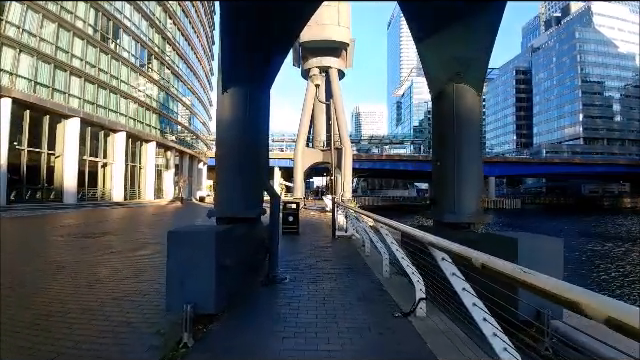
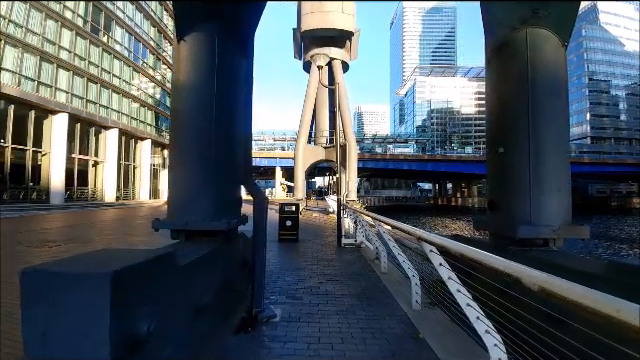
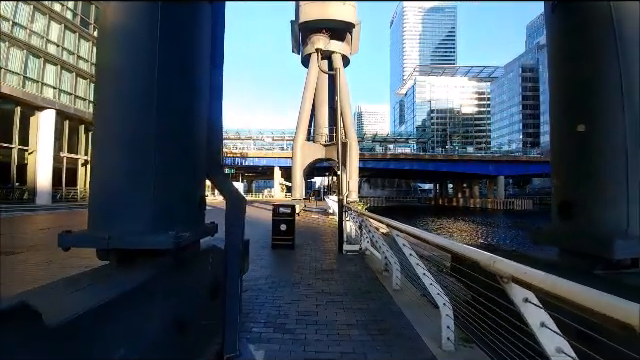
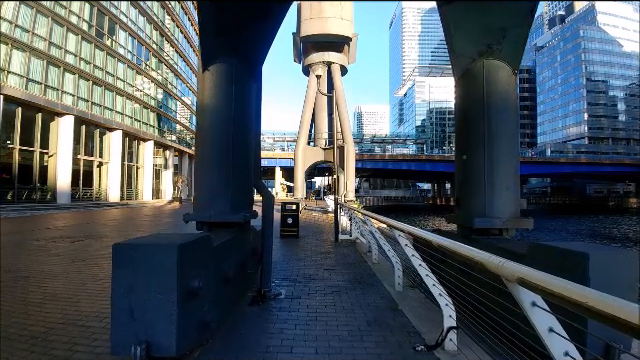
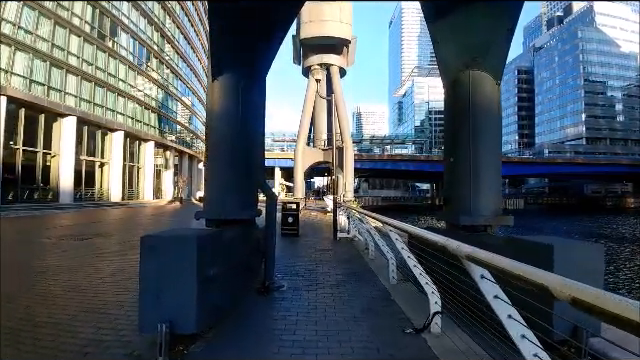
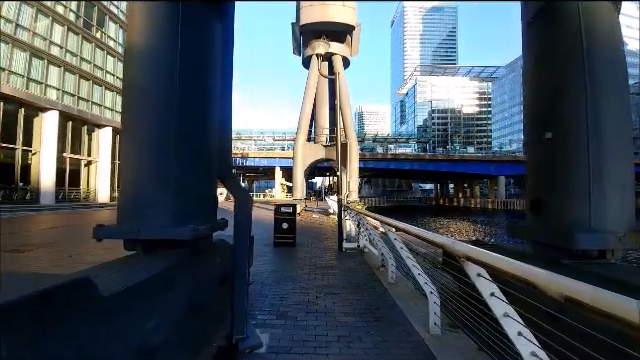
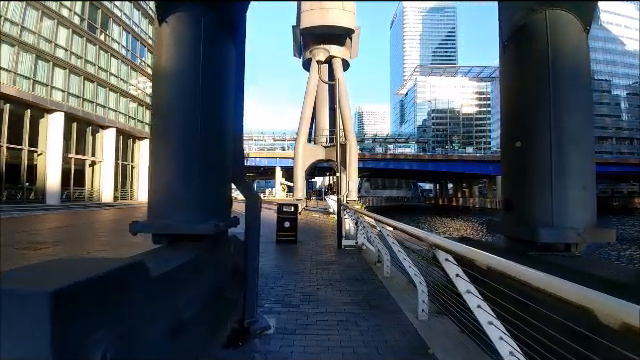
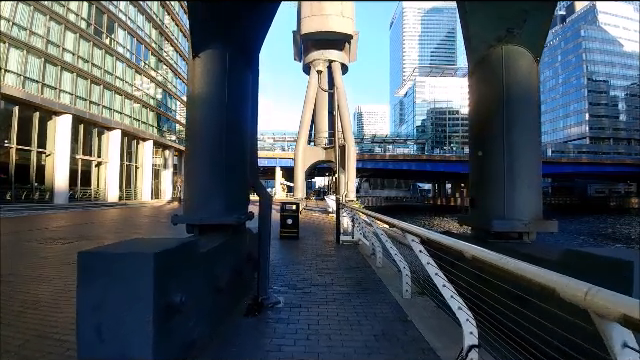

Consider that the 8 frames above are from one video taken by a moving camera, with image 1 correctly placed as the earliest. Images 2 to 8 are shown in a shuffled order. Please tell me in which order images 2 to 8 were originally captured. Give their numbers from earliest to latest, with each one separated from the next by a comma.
5, 4, 8, 2, 7, 6, 3
